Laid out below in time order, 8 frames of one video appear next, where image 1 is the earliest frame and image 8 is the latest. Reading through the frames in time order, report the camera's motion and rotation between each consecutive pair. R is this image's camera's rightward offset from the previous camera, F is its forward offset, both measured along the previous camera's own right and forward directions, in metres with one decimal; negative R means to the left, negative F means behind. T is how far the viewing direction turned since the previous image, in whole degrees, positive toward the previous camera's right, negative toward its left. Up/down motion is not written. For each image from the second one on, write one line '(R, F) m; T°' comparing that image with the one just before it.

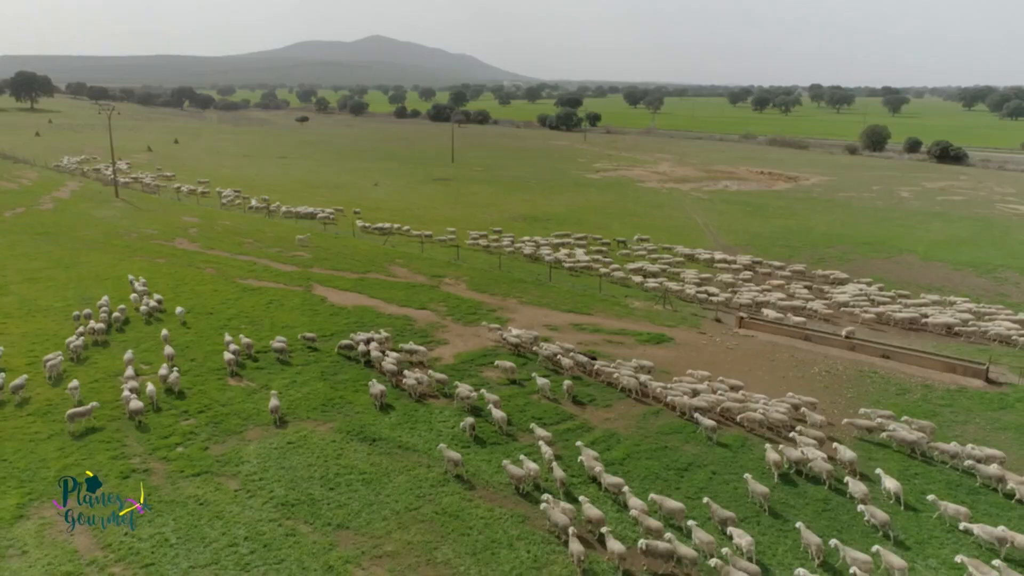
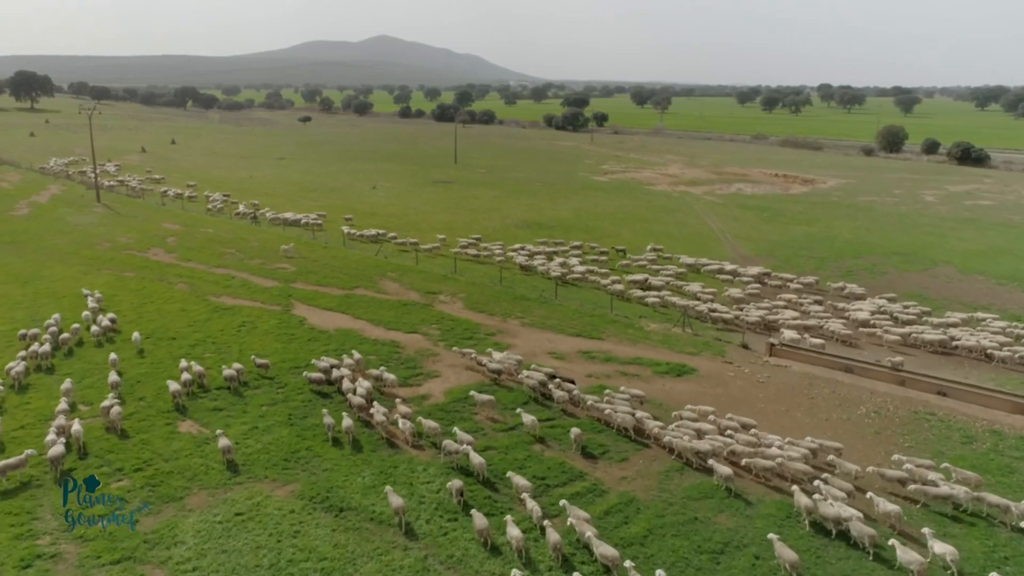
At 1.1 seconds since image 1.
(+0.2, +3.9) m; 0°
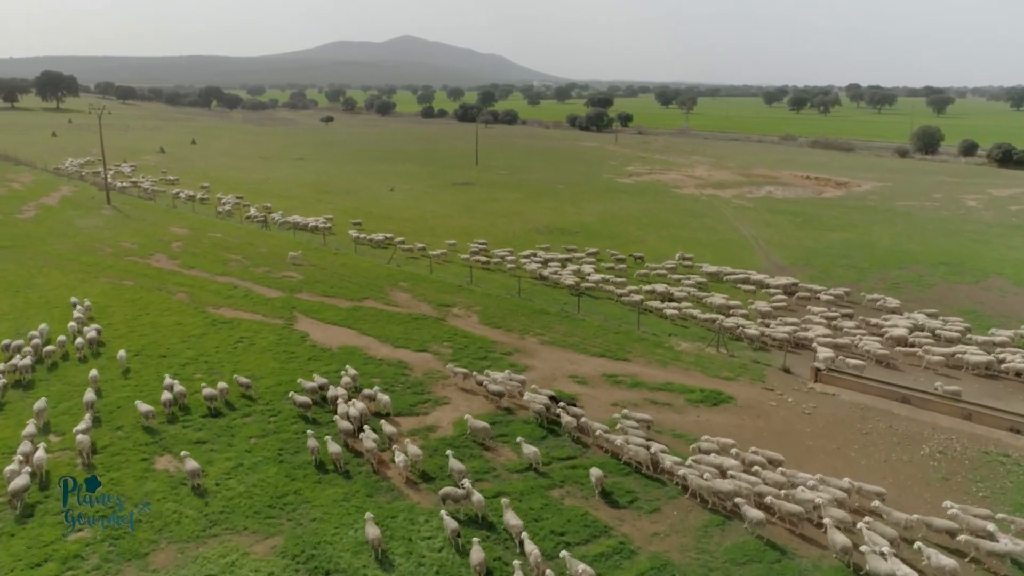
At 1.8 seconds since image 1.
(+0.1, +2.6) m; -2°
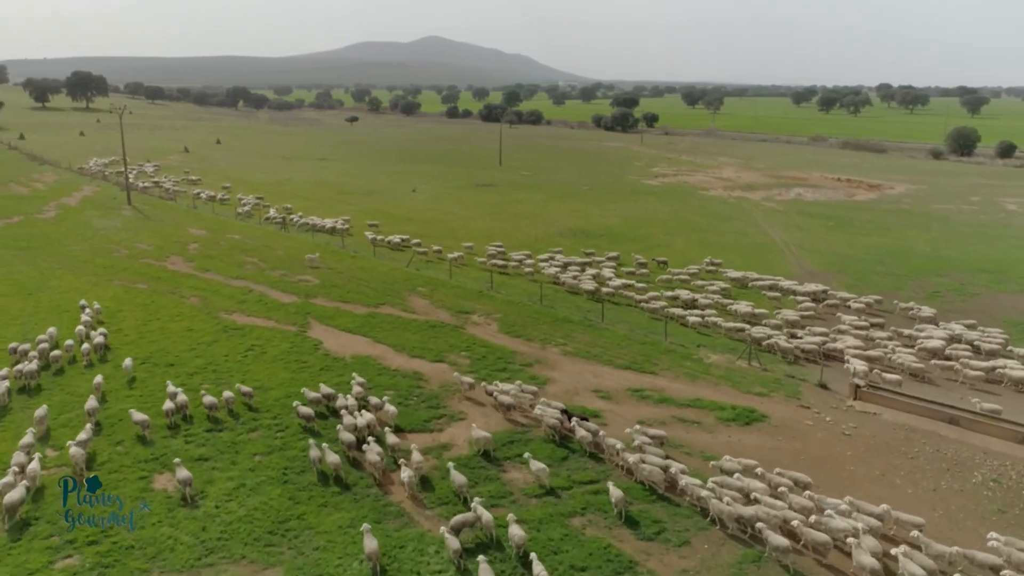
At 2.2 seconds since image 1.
(+0.1, +1.3) m; -2°
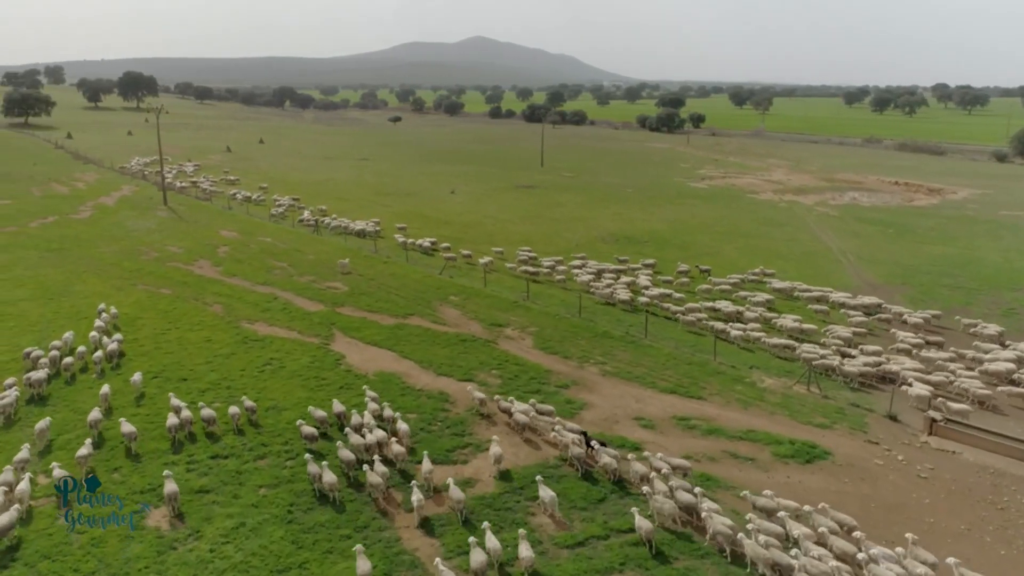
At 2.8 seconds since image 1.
(+0.2, +2.2) m; -3°
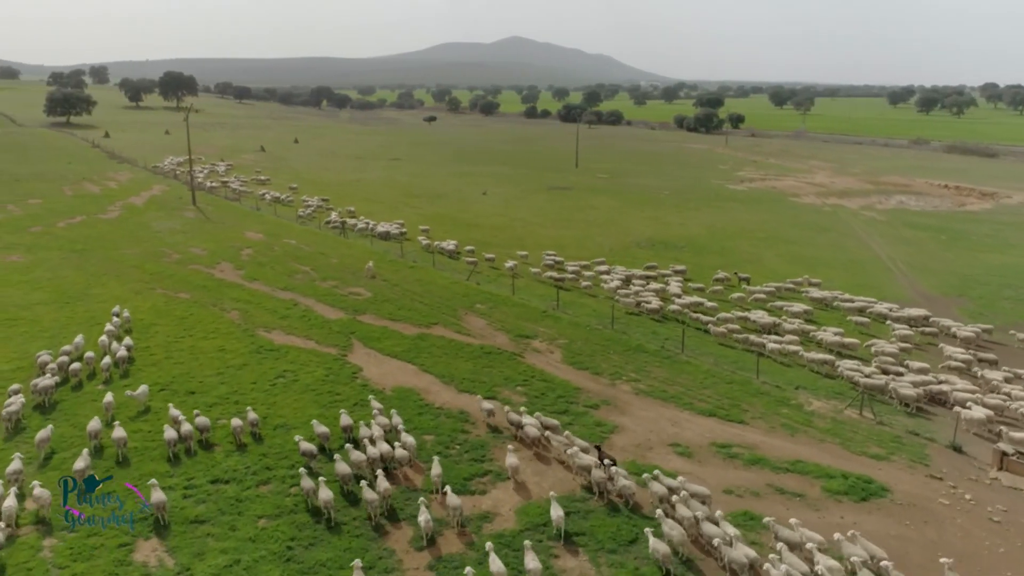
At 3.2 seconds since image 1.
(+0.2, +1.7) m; -3°
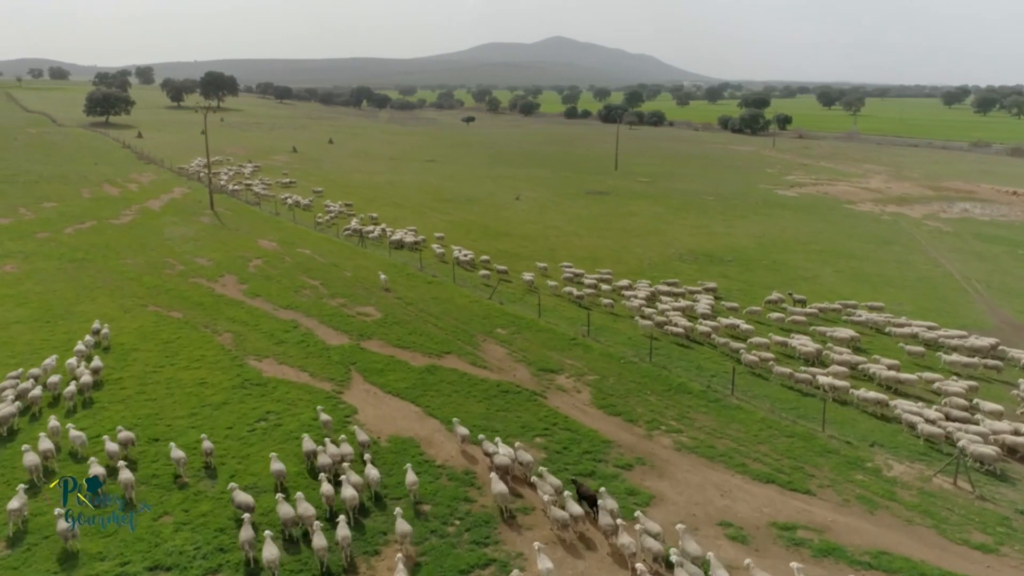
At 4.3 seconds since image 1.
(+0.5, +3.9) m; -3°
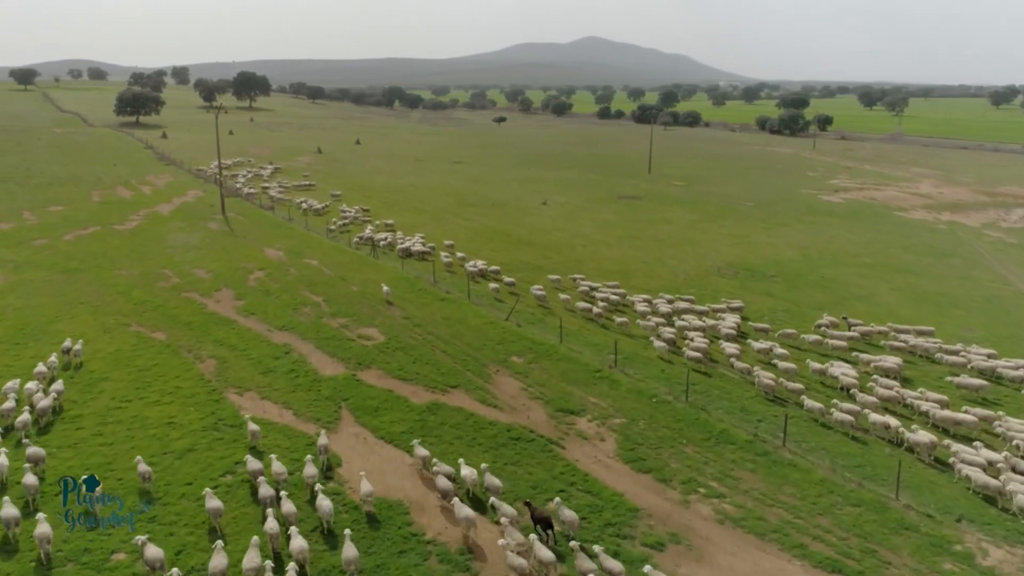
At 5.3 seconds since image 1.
(+0.5, +3.5) m; -2°
